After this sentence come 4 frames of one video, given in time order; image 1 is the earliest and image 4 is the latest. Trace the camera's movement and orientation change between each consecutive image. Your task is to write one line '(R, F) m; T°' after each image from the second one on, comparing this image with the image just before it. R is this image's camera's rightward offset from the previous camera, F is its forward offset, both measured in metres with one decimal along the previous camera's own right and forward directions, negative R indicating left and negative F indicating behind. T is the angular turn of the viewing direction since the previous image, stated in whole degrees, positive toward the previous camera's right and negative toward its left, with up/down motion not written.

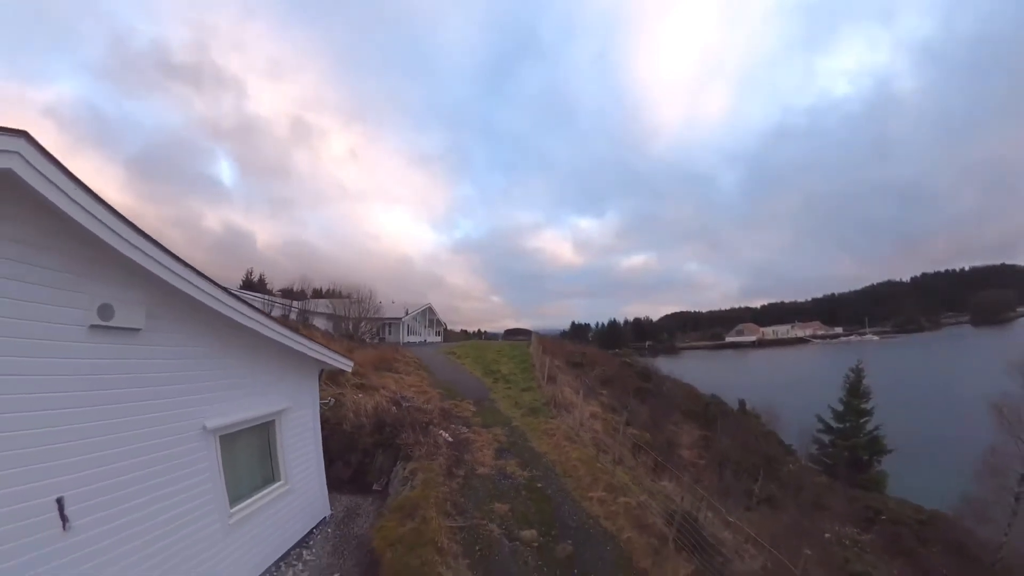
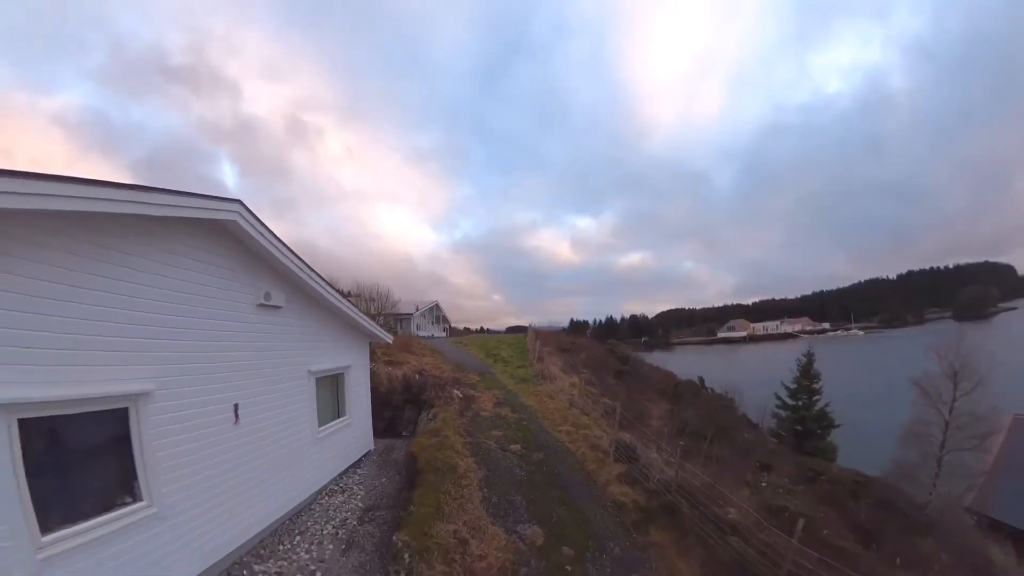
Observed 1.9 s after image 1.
(+0.2, -2.5) m; 0°
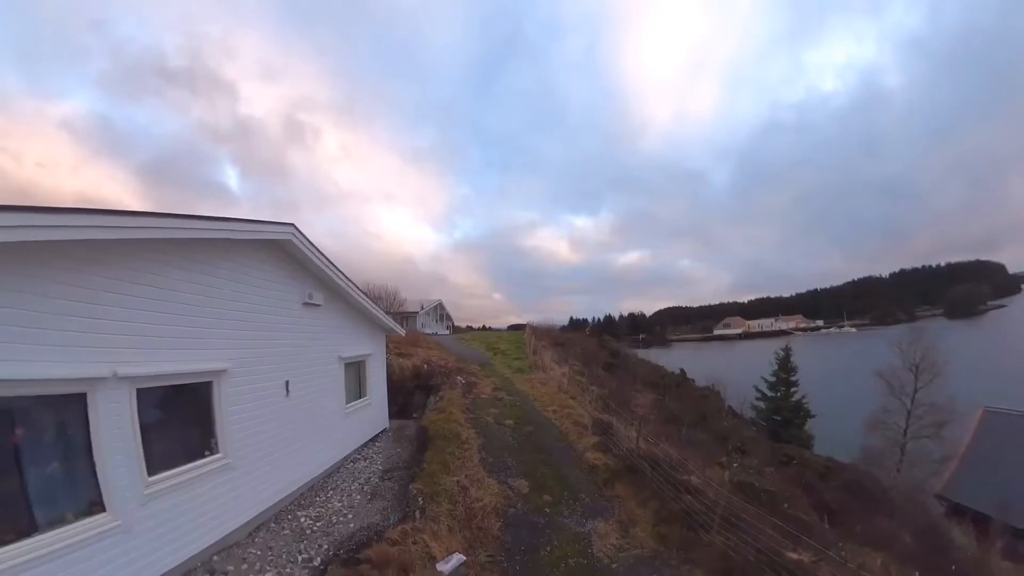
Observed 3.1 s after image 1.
(+0.2, -1.4) m; 0°
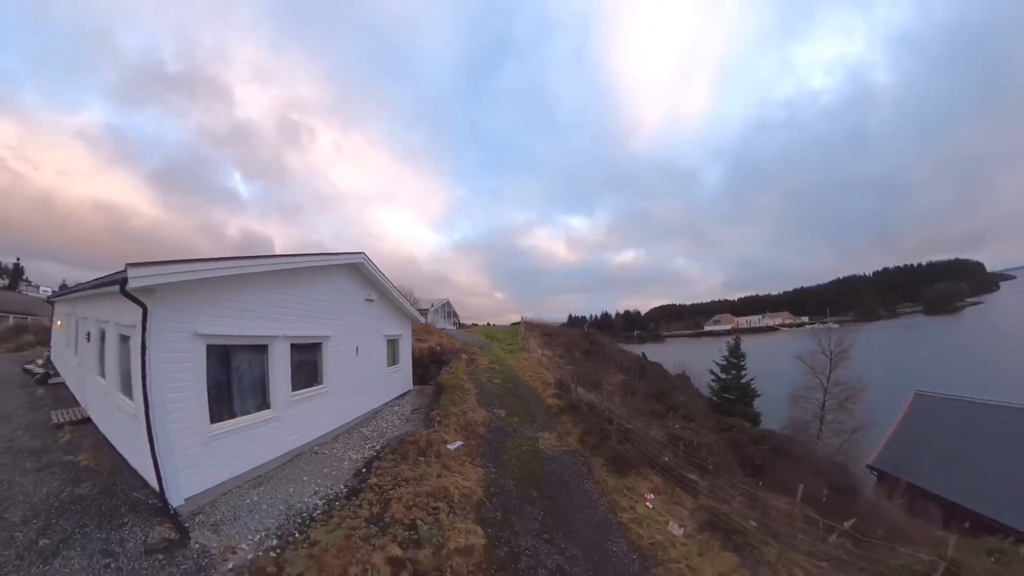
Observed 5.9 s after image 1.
(+0.7, -4.2) m; -1°
